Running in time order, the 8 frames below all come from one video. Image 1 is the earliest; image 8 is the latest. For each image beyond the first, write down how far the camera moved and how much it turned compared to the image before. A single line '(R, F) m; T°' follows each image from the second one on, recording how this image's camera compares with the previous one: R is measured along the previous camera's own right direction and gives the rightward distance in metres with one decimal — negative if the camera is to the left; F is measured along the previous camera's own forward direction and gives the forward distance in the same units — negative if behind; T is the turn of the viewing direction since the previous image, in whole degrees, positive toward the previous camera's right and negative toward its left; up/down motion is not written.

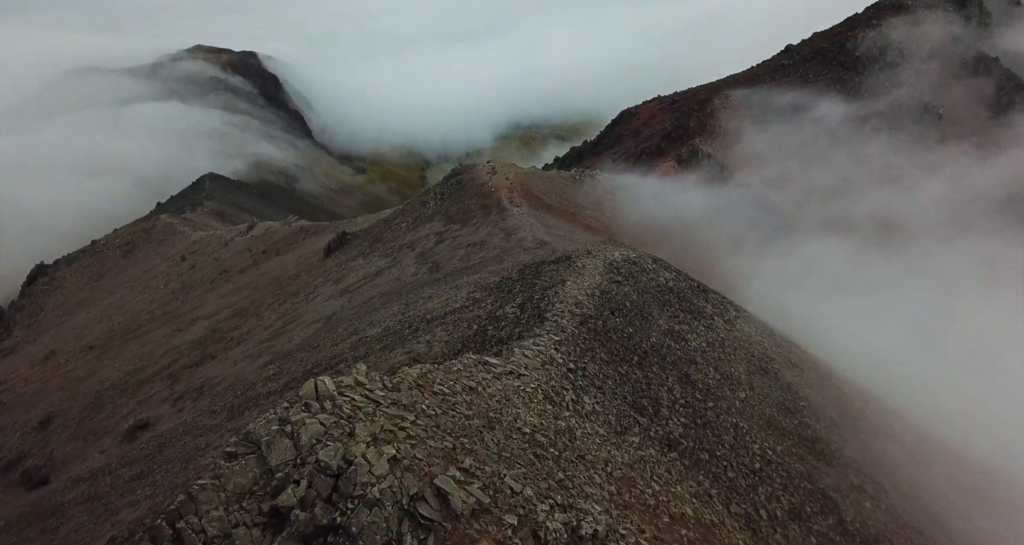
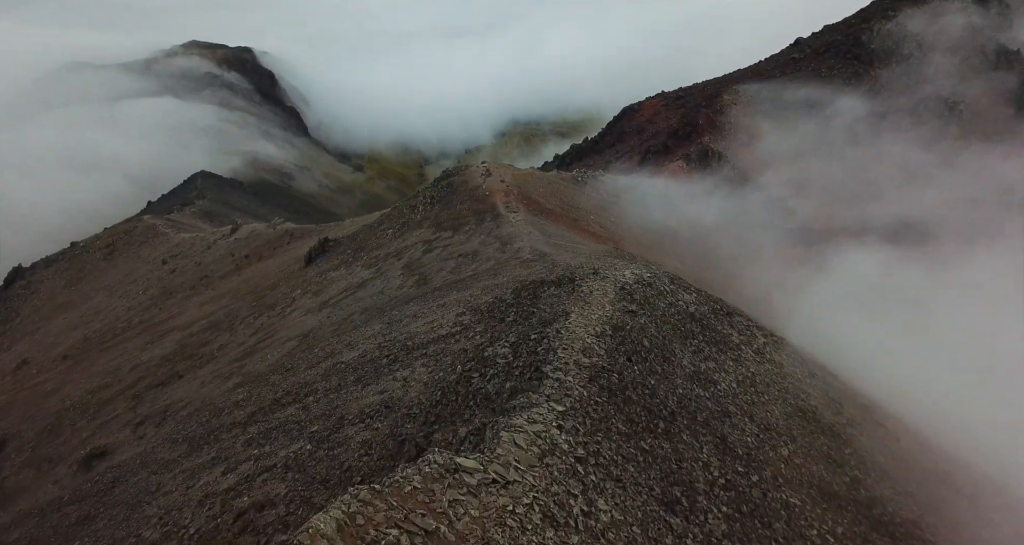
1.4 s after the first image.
(+0.2, +3.6) m; 0°
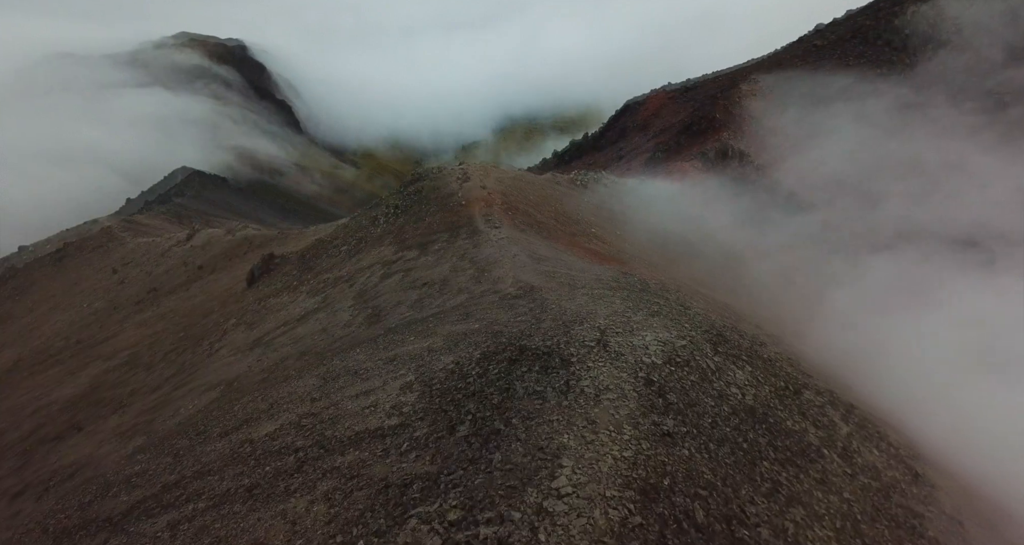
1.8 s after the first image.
(+0.7, +7.3) m; 0°
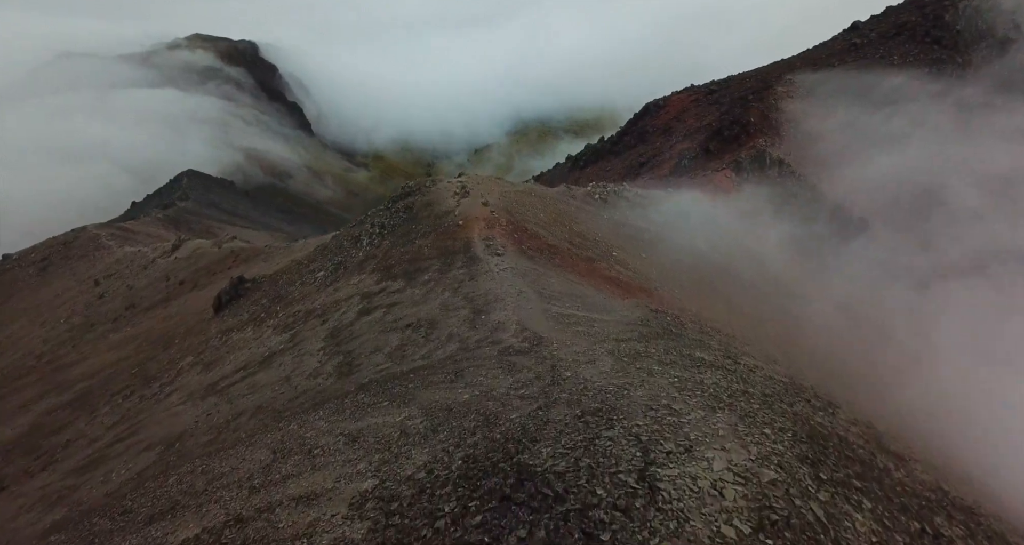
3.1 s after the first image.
(+0.3, +5.0) m; -1°
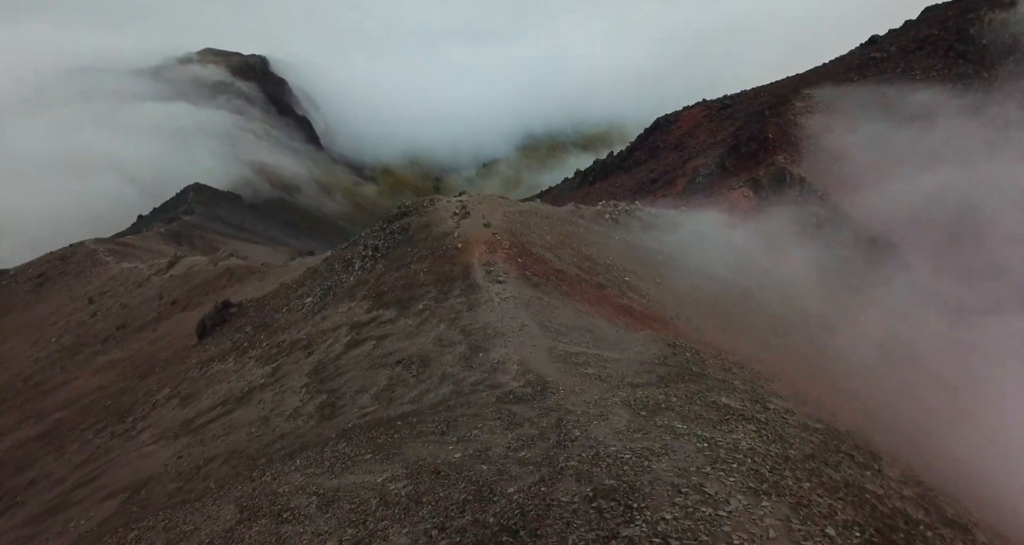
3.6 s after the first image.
(+0.2, +2.1) m; -1°
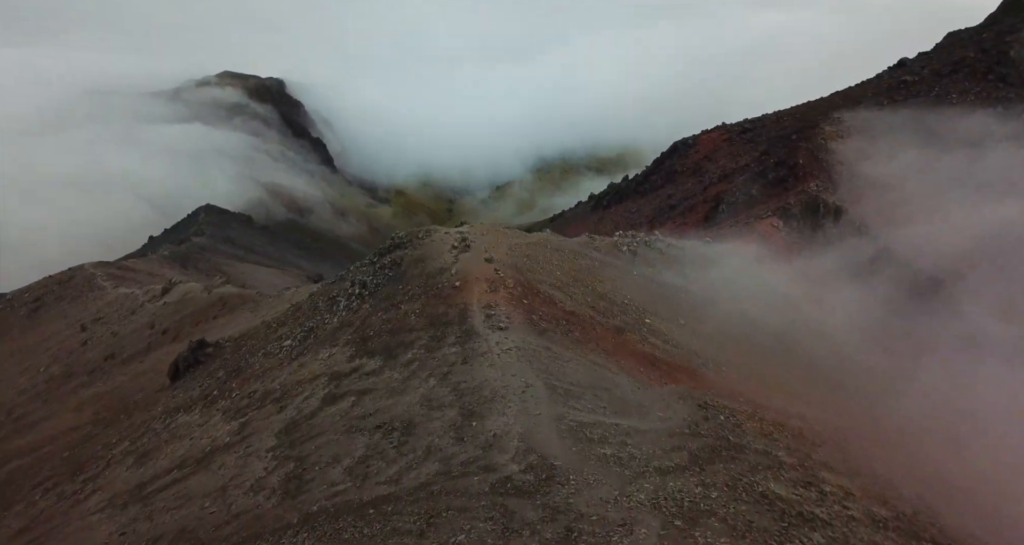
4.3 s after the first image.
(+0.3, +2.9) m; -1°
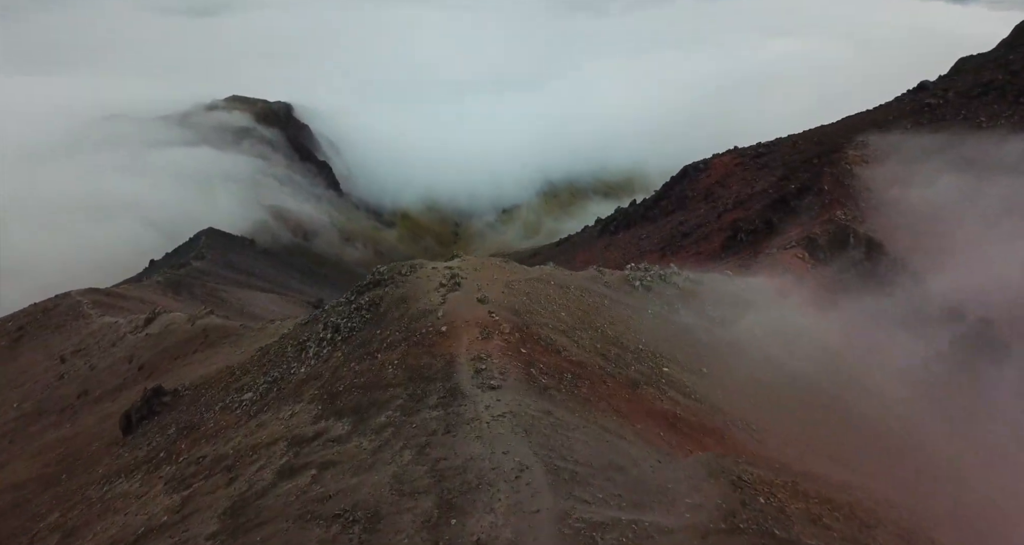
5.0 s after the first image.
(+0.3, +3.0) m; -1°
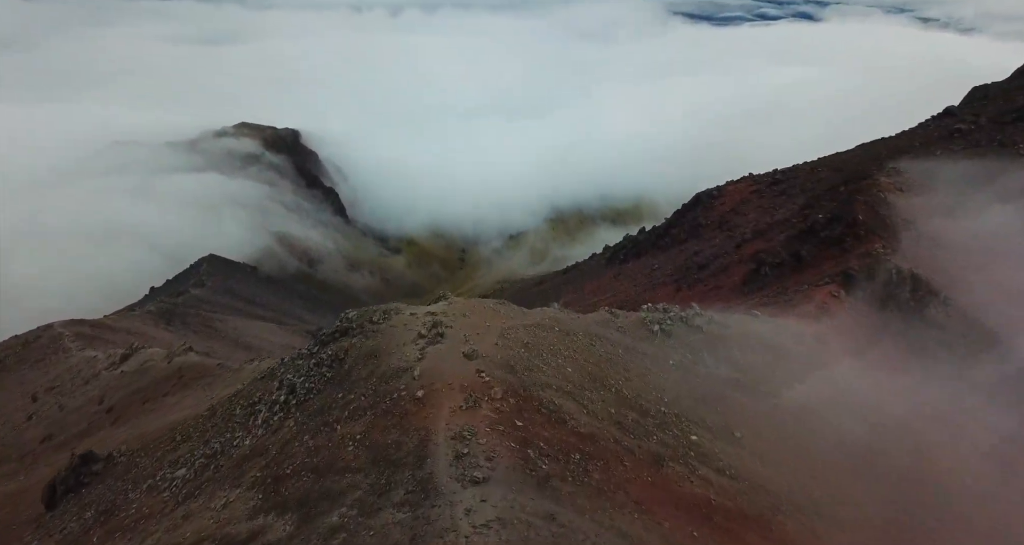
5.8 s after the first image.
(+0.3, +3.5) m; -1°
